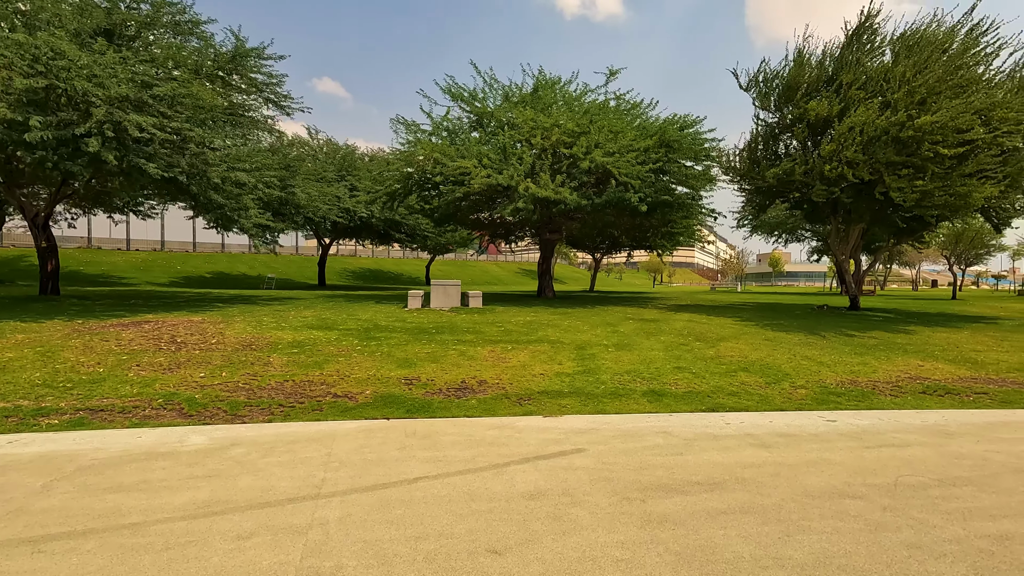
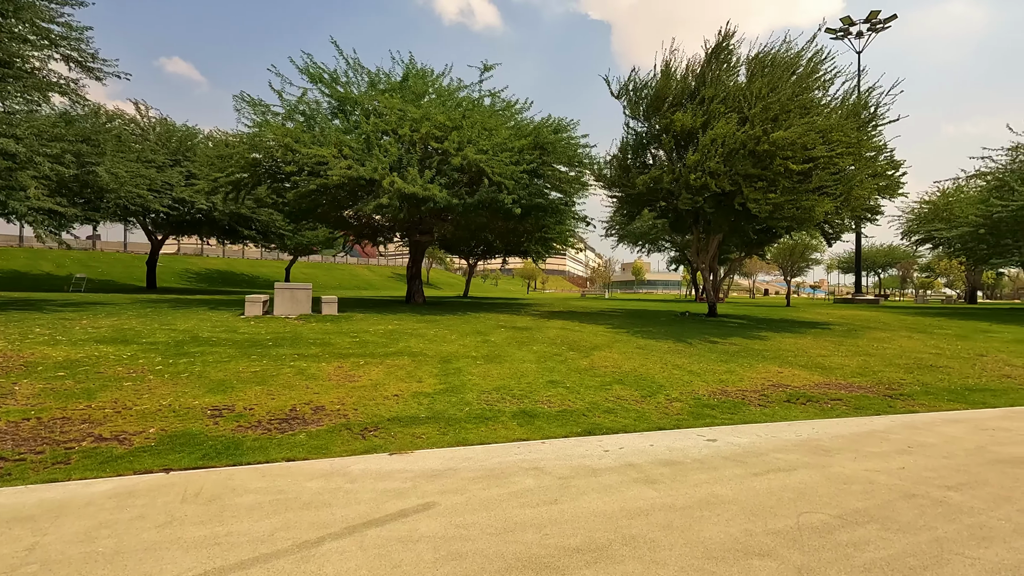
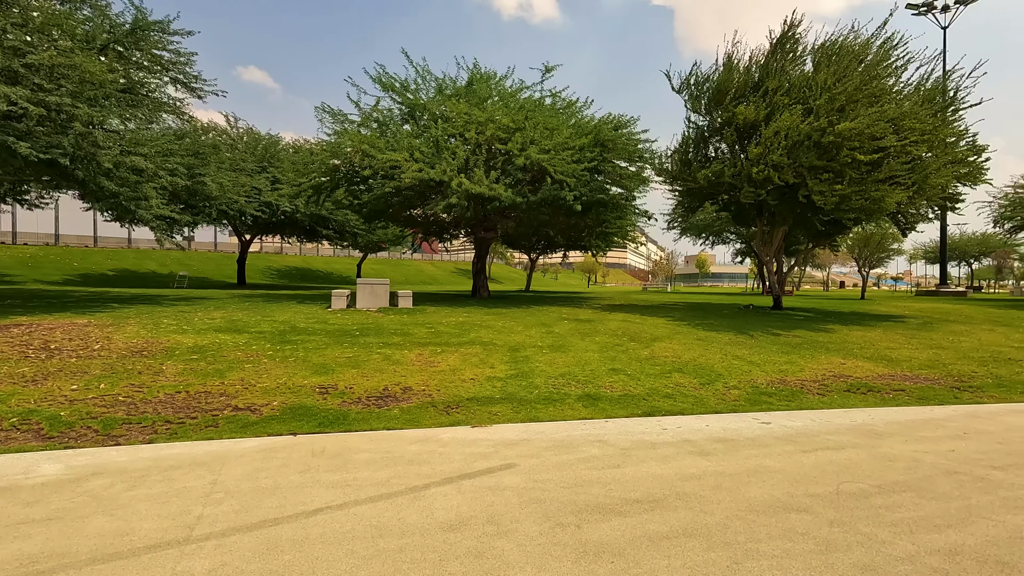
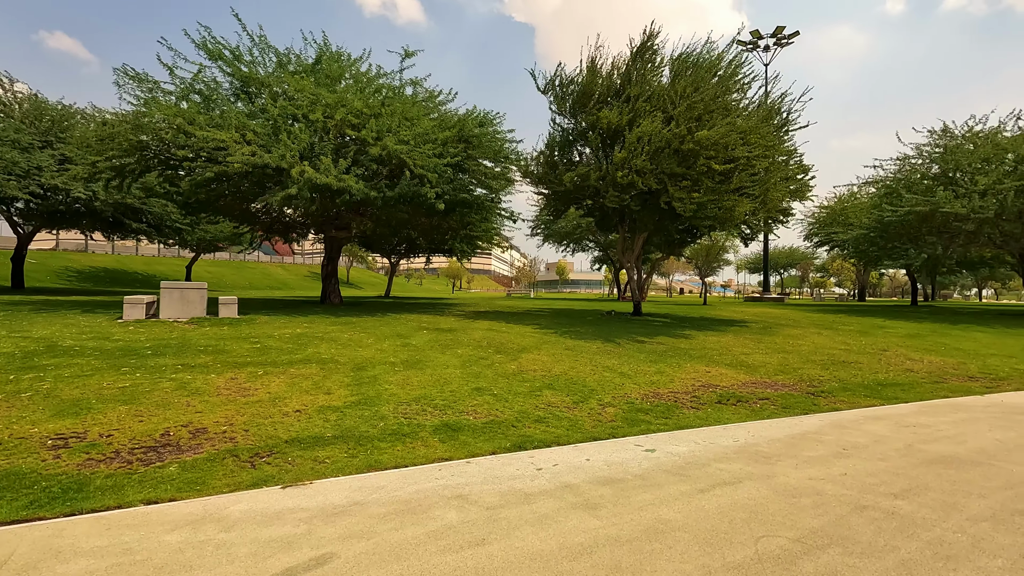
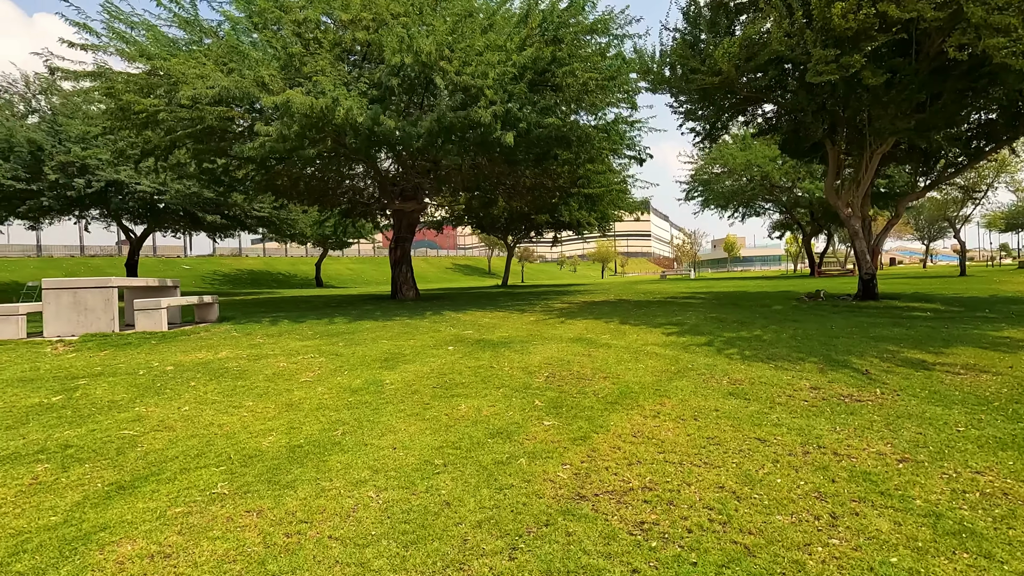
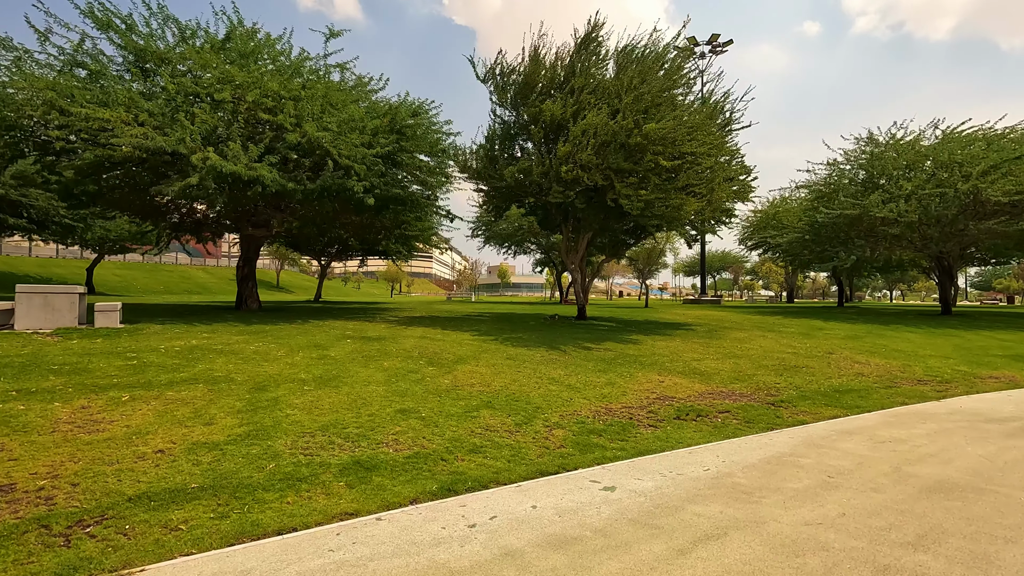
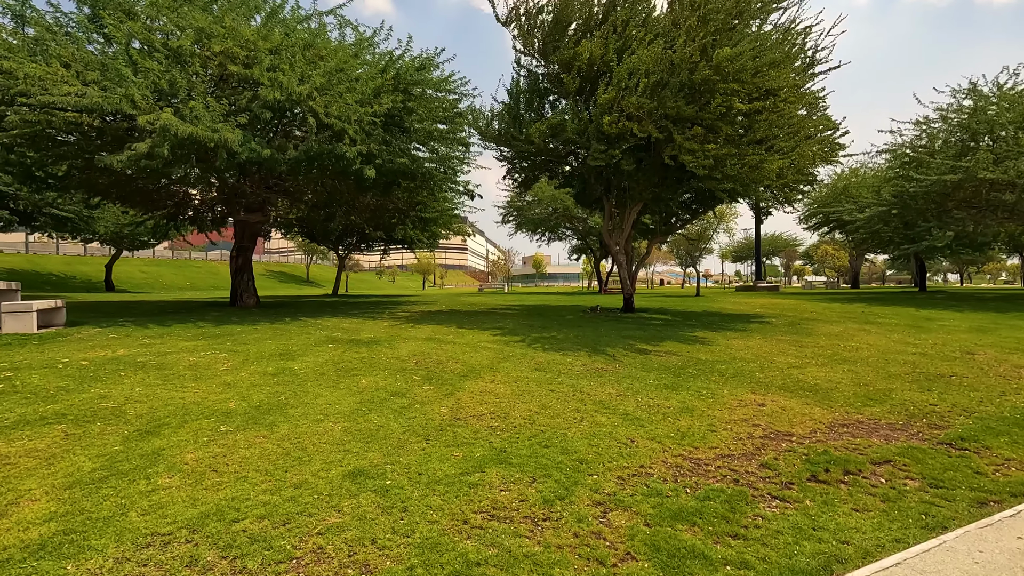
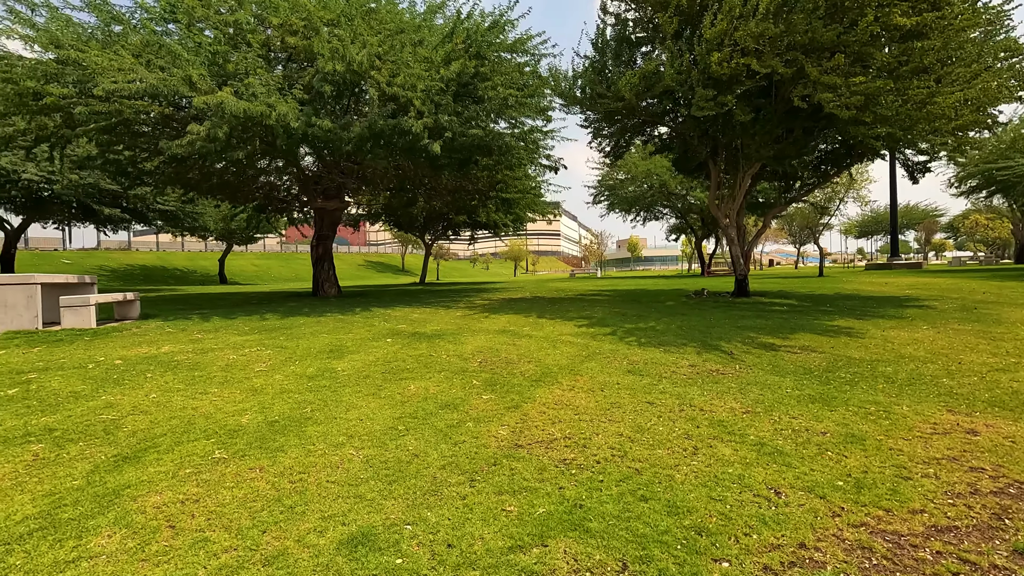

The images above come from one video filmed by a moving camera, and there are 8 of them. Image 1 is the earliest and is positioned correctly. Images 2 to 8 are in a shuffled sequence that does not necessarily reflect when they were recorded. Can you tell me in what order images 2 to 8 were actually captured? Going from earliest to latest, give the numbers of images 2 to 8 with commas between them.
3, 2, 4, 6, 7, 8, 5
